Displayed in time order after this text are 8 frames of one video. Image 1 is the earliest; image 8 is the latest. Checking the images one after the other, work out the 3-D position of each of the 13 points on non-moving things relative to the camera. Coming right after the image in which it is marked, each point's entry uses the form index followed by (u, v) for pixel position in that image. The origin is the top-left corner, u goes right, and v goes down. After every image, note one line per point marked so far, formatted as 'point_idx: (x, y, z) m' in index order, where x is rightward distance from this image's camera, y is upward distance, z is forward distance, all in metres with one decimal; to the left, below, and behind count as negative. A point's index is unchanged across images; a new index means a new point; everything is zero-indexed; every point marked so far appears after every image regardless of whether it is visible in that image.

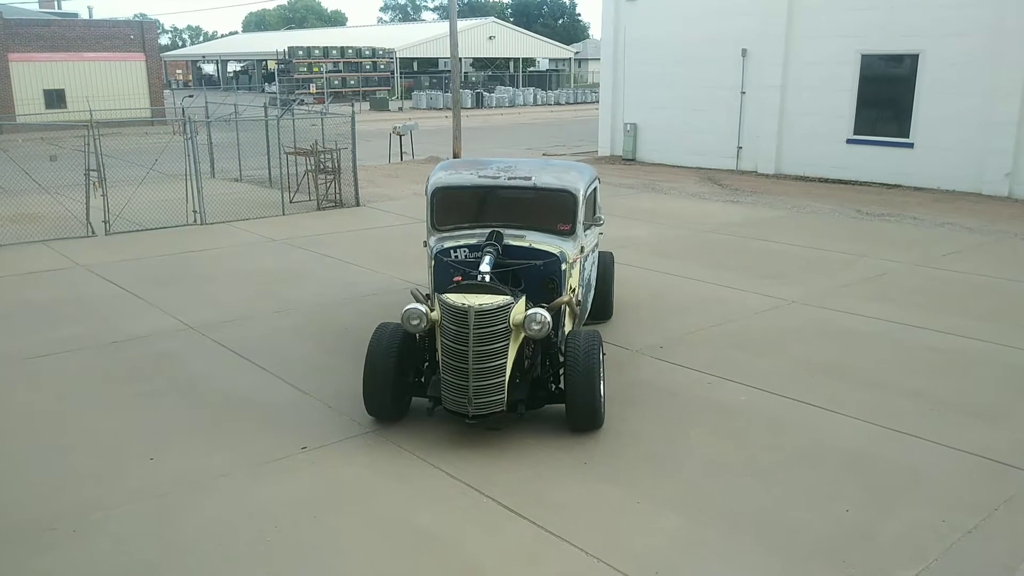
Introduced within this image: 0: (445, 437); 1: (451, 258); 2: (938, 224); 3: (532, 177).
0: (-0.5, -1.1, +6.4) m
1: (-0.5, +0.2, +6.9) m
2: (+7.8, +1.2, +15.6) m
3: (+0.2, +0.9, +7.2) m
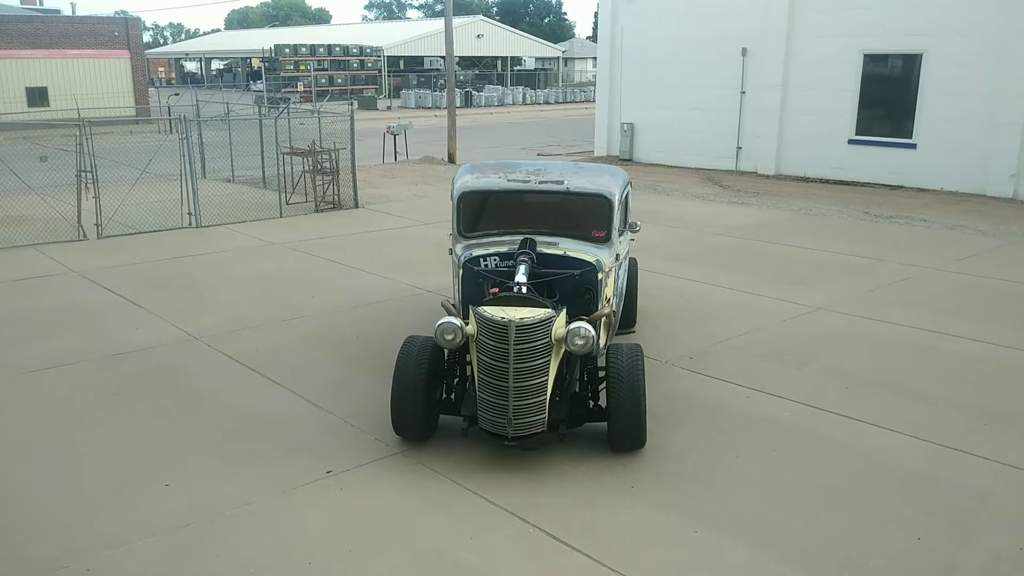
0: (-0.2, -1.2, +6.0) m
1: (-0.2, +0.2, +6.5) m
2: (+7.9, +1.1, +15.3) m
3: (+0.4, +0.9, +6.8) m
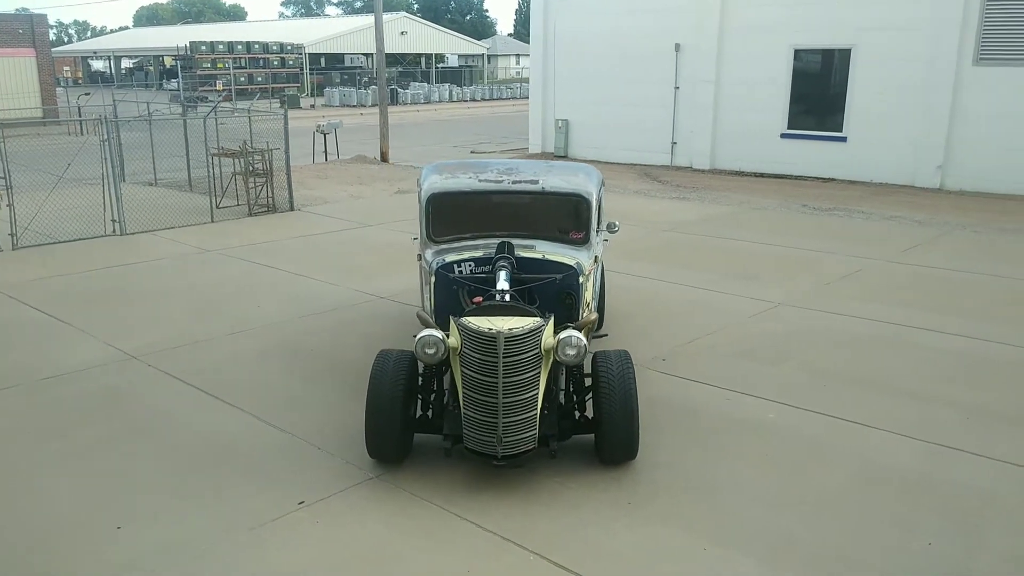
0: (-0.3, -1.3, +5.6) m
1: (-0.4, +0.1, +6.1) m
2: (+6.9, +1.3, +15.6) m
3: (+0.2, +0.8, +6.5) m
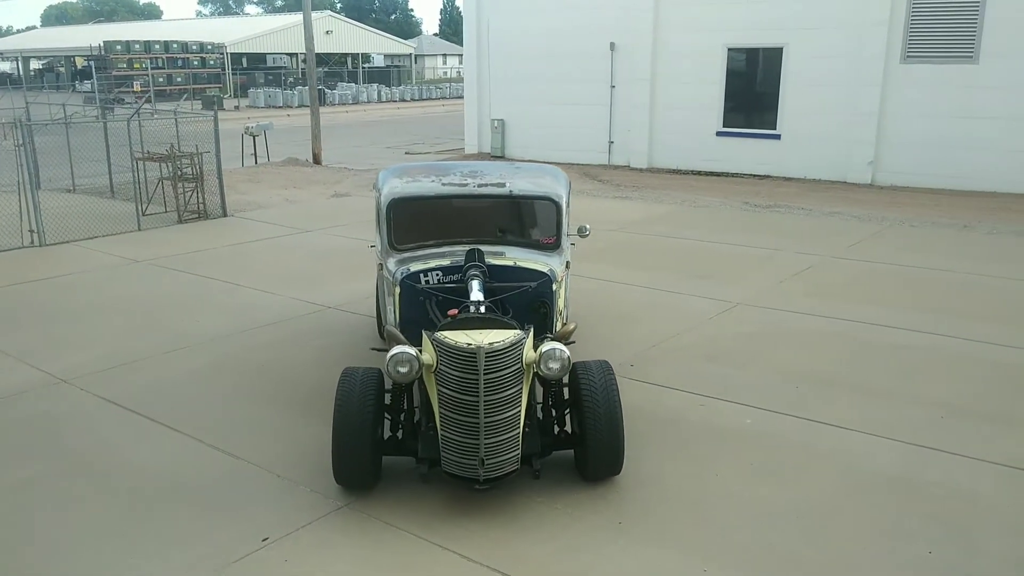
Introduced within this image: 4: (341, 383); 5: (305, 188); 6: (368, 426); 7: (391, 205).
0: (-0.4, -1.3, +5.2) m
1: (-0.6, 0.0, +5.7) m
2: (+5.9, +1.4, +15.8) m
3: (0.0, +0.8, +6.1) m
4: (-1.1, -0.6, +5.3) m
5: (-4.7, +2.3, +19.1) m
6: (-0.9, -0.8, +5.1) m
7: (-0.9, +0.6, +6.0) m
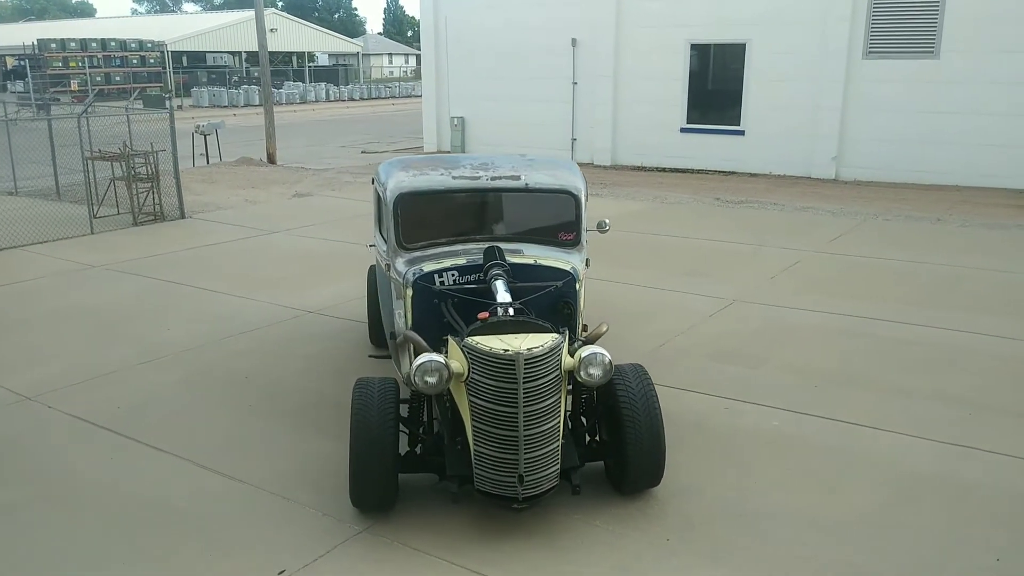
0: (-0.2, -1.4, +4.8) m
1: (-0.5, 0.0, +5.3) m
2: (+5.3, +1.5, +15.7) m
3: (+0.1, +0.8, +5.7) m
4: (-0.9, -0.6, +4.8) m
5: (-5.4, +2.2, +18.3) m
6: (-0.7, -0.9, +4.7) m
7: (-0.8, +0.6, +5.6) m
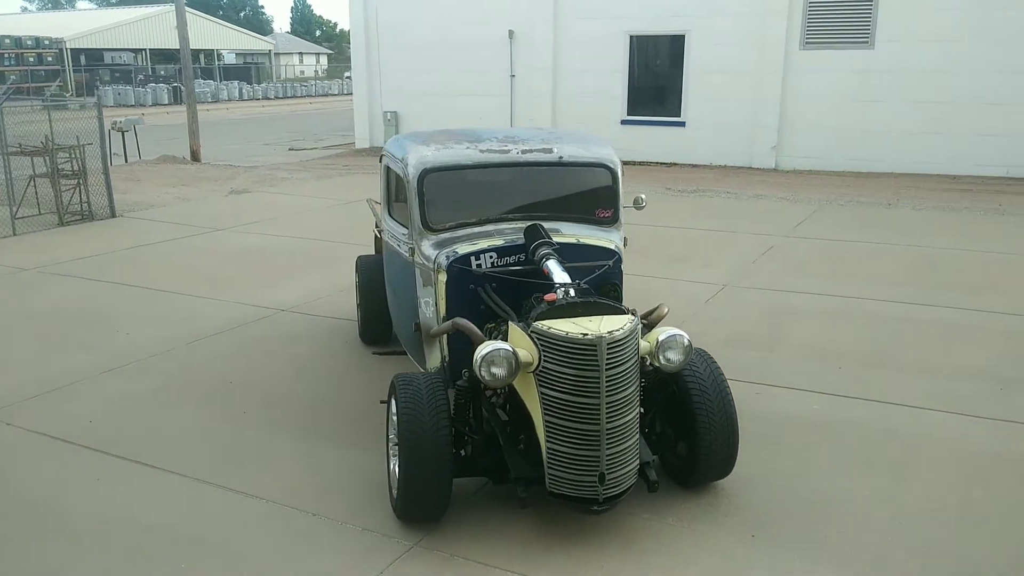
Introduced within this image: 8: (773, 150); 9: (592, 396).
0: (+0.1, -1.3, +4.3) m
1: (-0.2, +0.1, +4.8) m
2: (+4.5, +1.7, +15.8) m
3: (+0.3, +0.9, +5.3) m
4: (-0.6, -0.5, +4.2) m
5: (-6.5, +2.1, +17.3) m
6: (-0.3, -0.8, +4.1) m
7: (-0.5, +0.7, +5.0) m
8: (+6.2, +3.3, +19.8) m
9: (+0.4, -0.5, +3.9) m
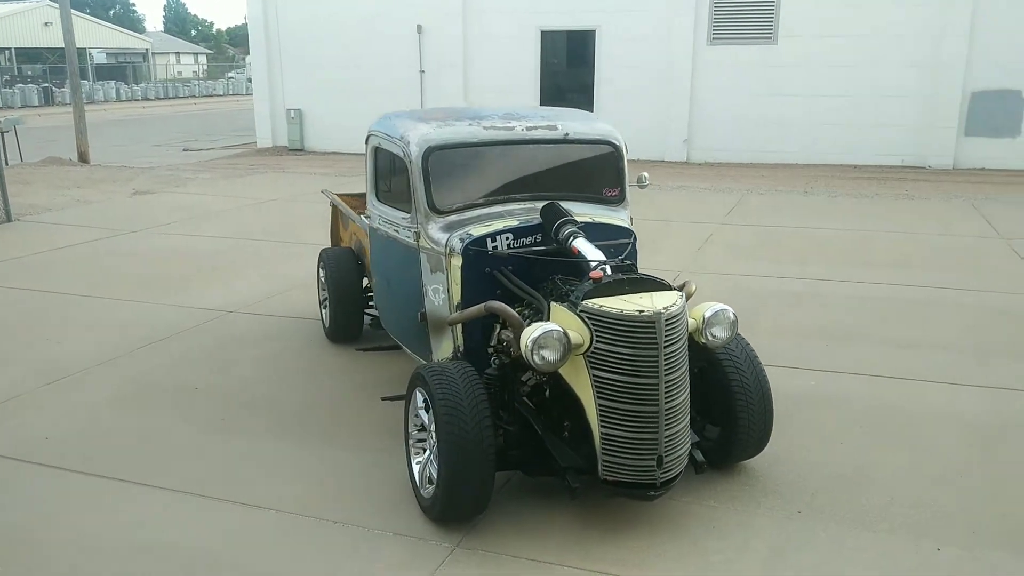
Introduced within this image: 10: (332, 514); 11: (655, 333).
0: (+0.3, -1.2, +4.1) m
1: (-0.1, +0.2, +4.5) m
2: (+3.1, +1.9, +16.0) m
3: (+0.3, +1.0, +5.1) m
4: (-0.4, -0.5, +3.9) m
5: (-8.0, +1.9, +16.1) m
6: (-0.1, -0.7, +3.9) m
7: (-0.5, +0.7, +4.7) m
8: (+4.2, +3.5, +20.3) m
9: (+0.6, -0.4, +3.7) m
10: (-0.9, -1.1, +4.2) m
11: (+0.6, -0.2, +3.7) m
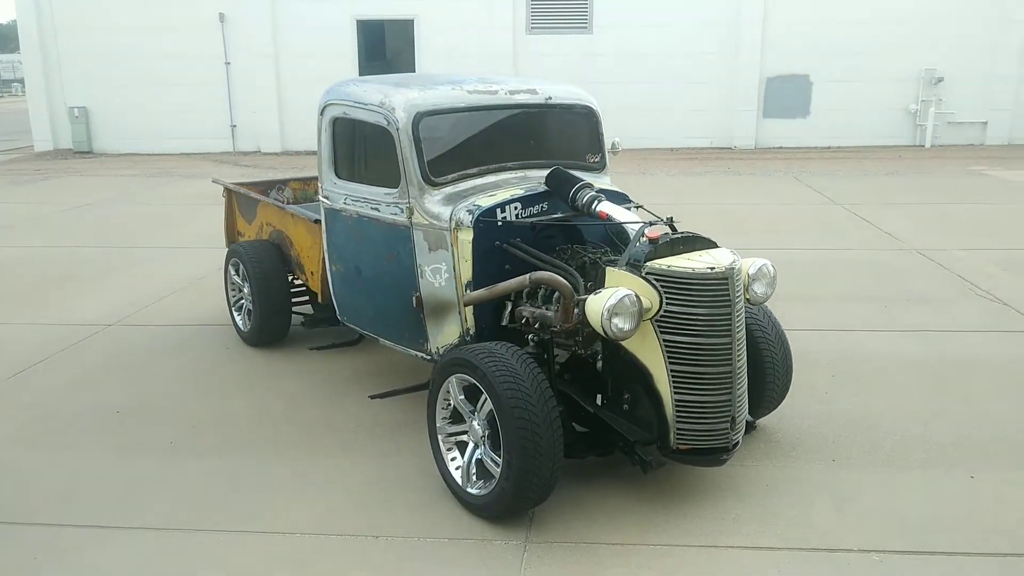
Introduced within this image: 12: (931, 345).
0: (+0.6, -1.0, +3.9) m
1: (0.0, +0.3, +4.1) m
2: (+0.1, +2.2, +16.1) m
3: (+0.1, +1.1, +4.8) m
4: (-0.1, -0.3, +3.5) m
5: (-10.6, +1.4, +13.4) m
6: (+0.2, -0.5, +3.5) m
7: (-0.5, +0.8, +4.3) m
8: (0.0, +3.8, +20.4) m
9: (+0.9, -0.2, +3.5) m
10: (-0.7, -1.0, +3.7) m
11: (+0.9, 0.0, +3.5) m
12: (+2.9, -0.4, +5.9) m
